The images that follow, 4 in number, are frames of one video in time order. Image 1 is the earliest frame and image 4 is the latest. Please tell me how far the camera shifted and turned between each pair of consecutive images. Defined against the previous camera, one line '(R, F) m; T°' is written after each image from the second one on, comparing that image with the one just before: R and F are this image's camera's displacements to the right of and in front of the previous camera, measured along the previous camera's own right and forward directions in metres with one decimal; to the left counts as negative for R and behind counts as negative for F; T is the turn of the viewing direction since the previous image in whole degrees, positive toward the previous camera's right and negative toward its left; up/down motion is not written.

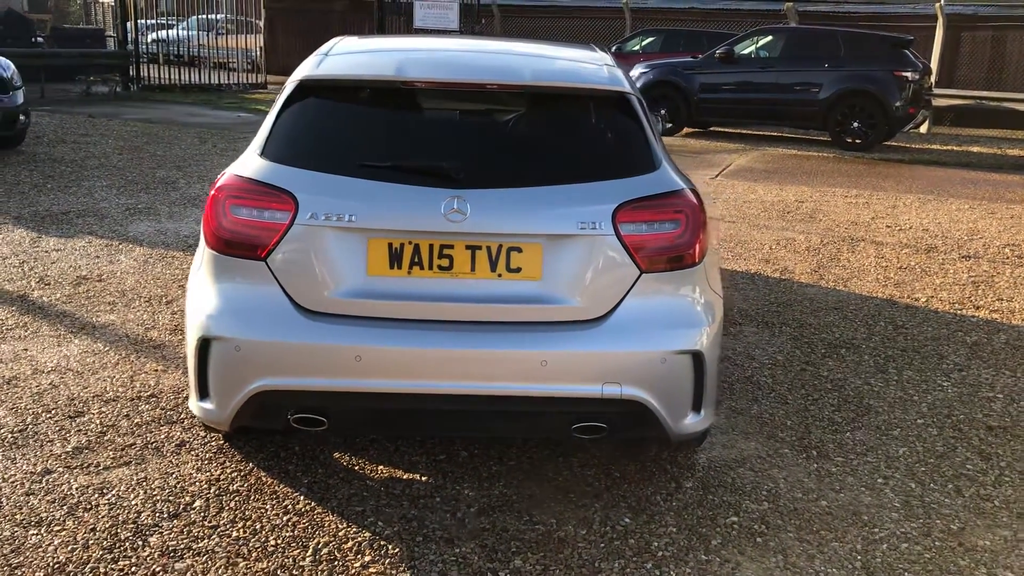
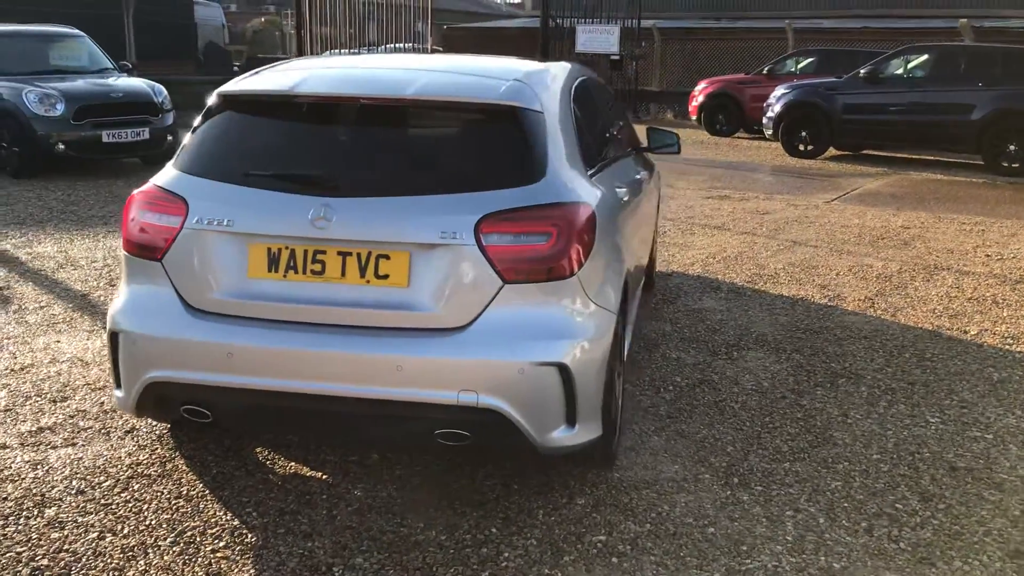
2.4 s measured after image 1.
(+1.0, 0.0) m; -12°
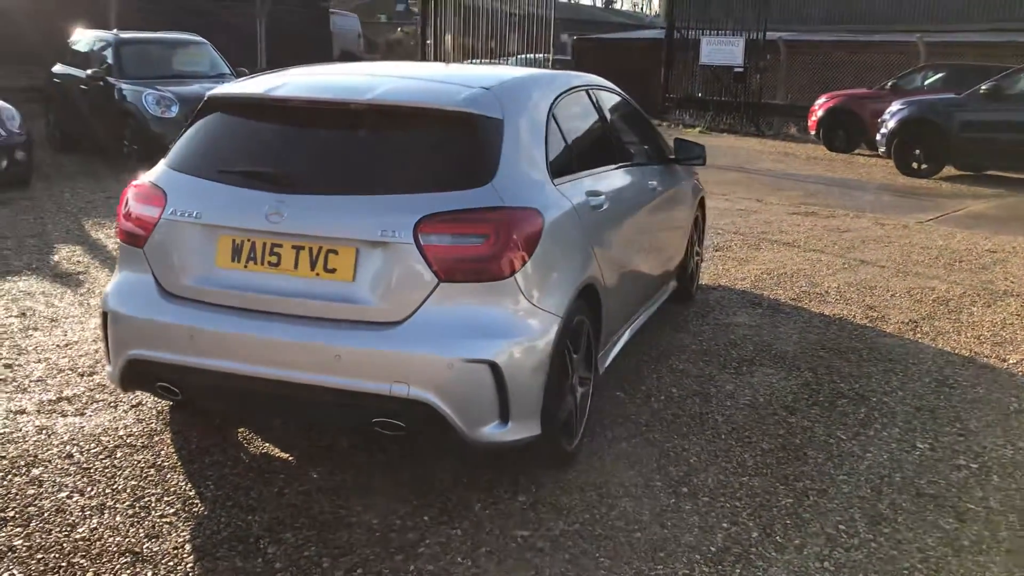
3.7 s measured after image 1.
(+0.6, -0.1) m; -8°
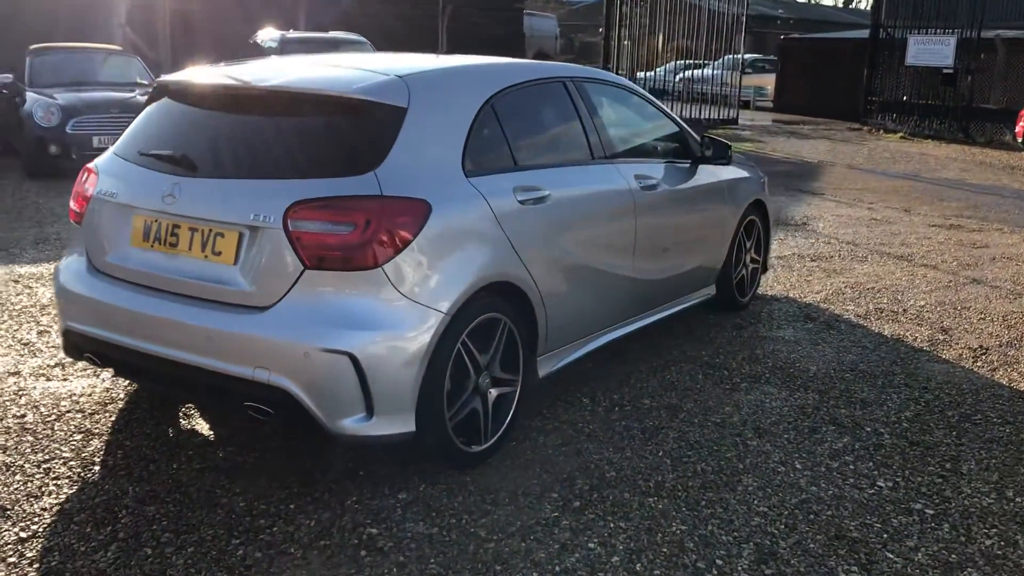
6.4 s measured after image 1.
(+1.1, +0.2) m; -13°
